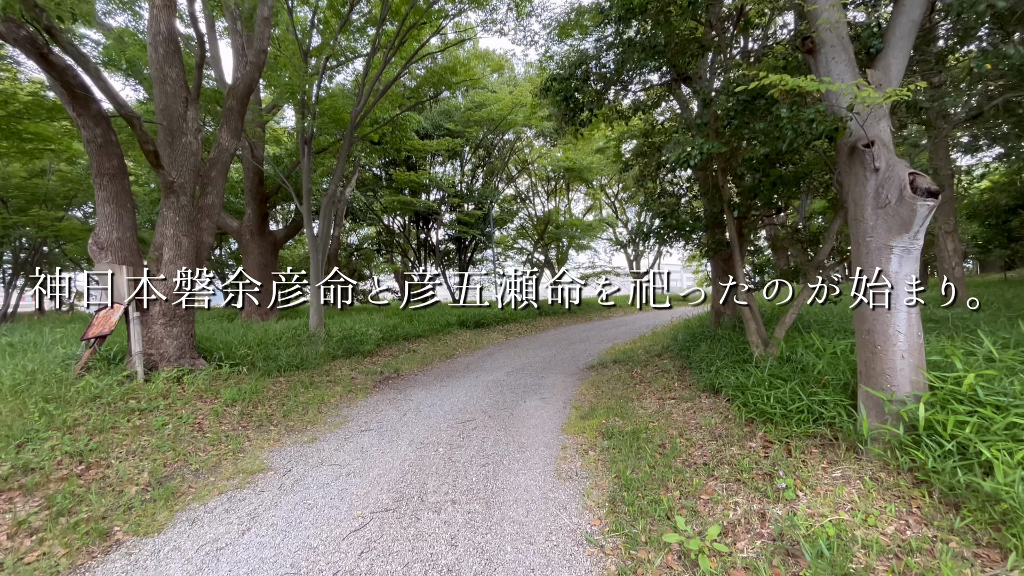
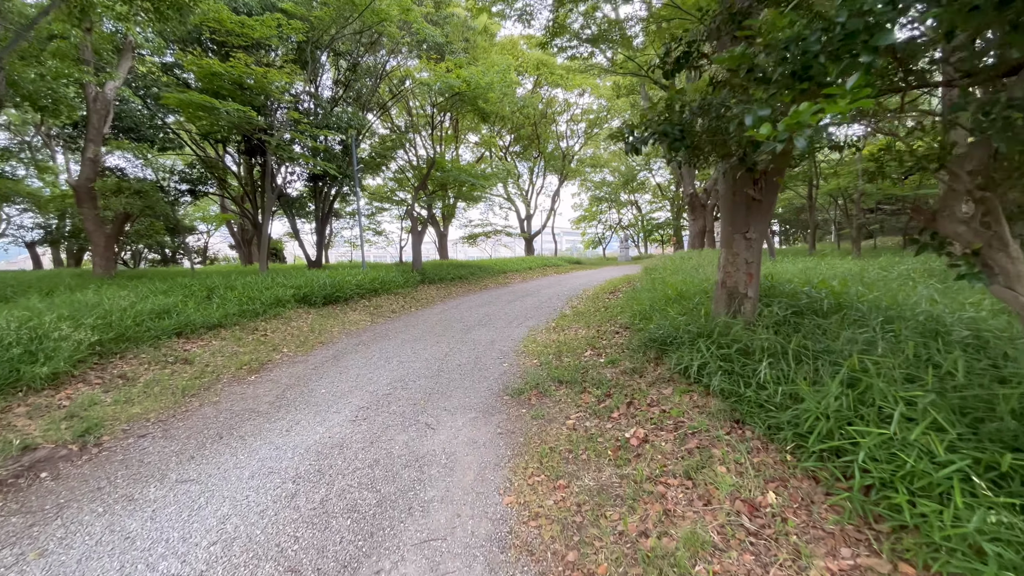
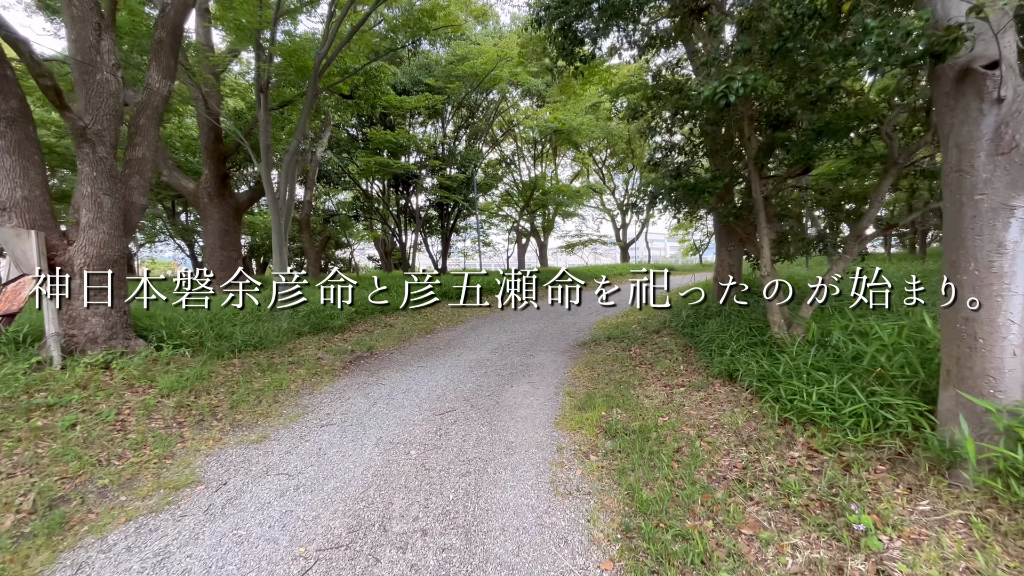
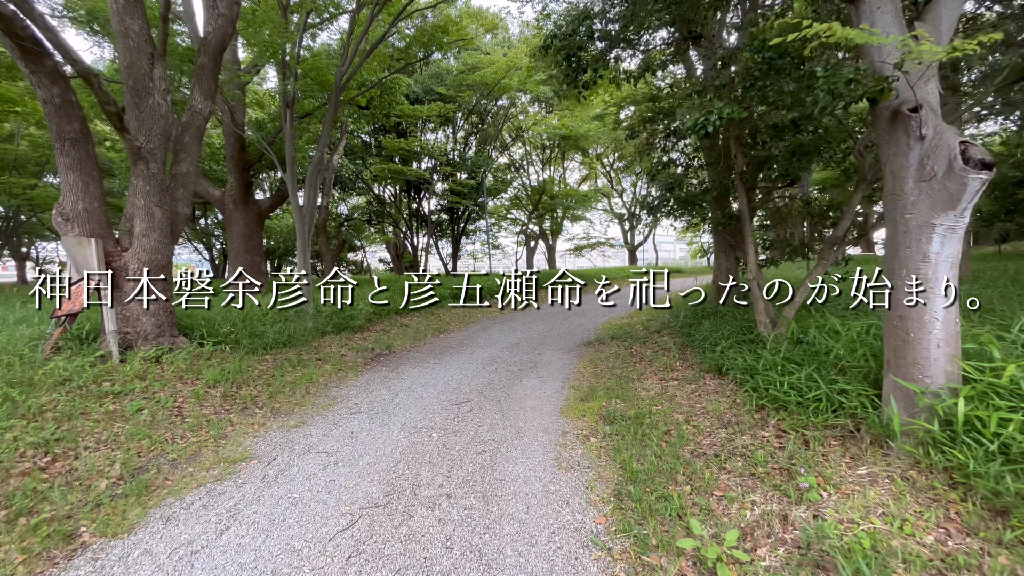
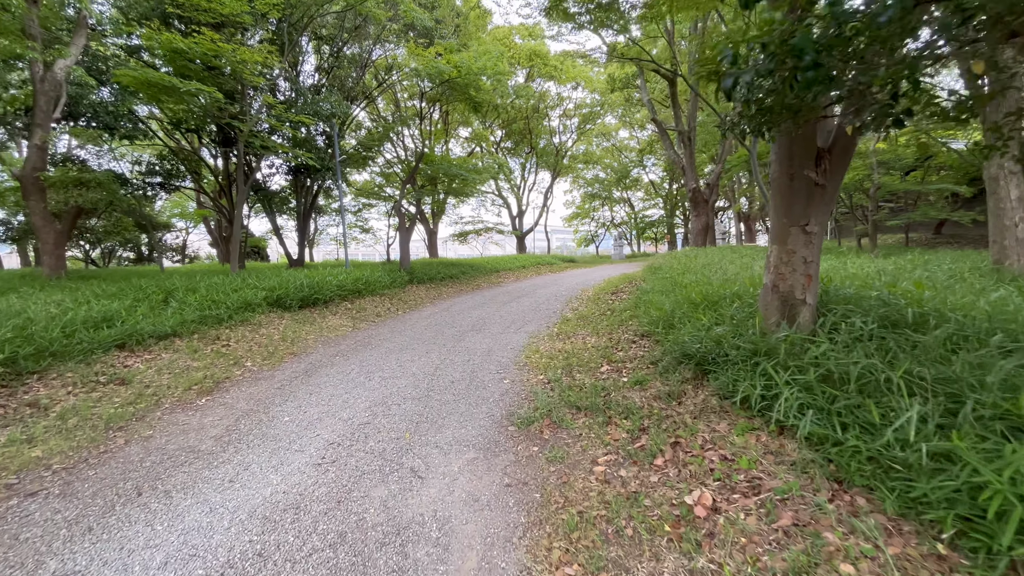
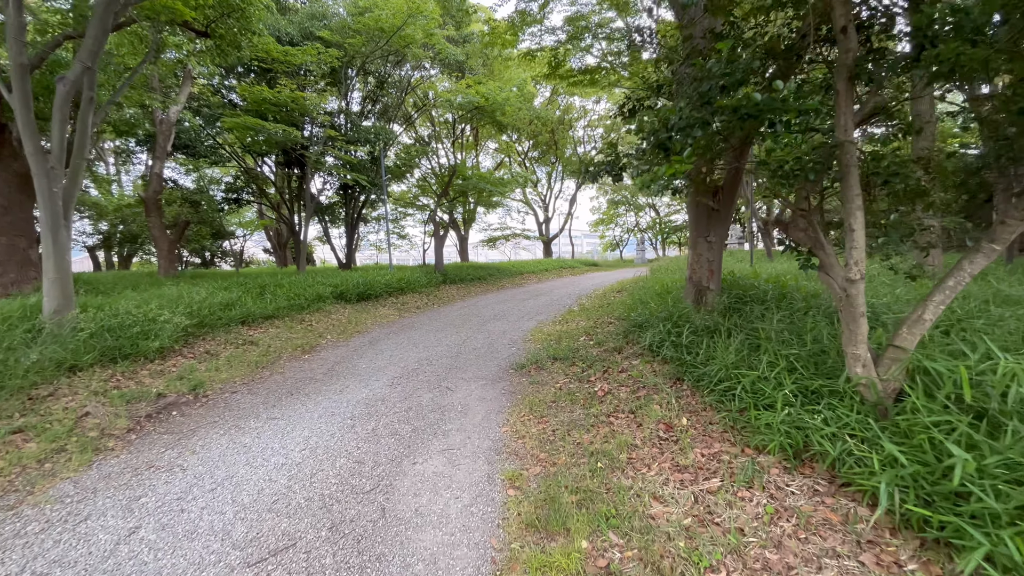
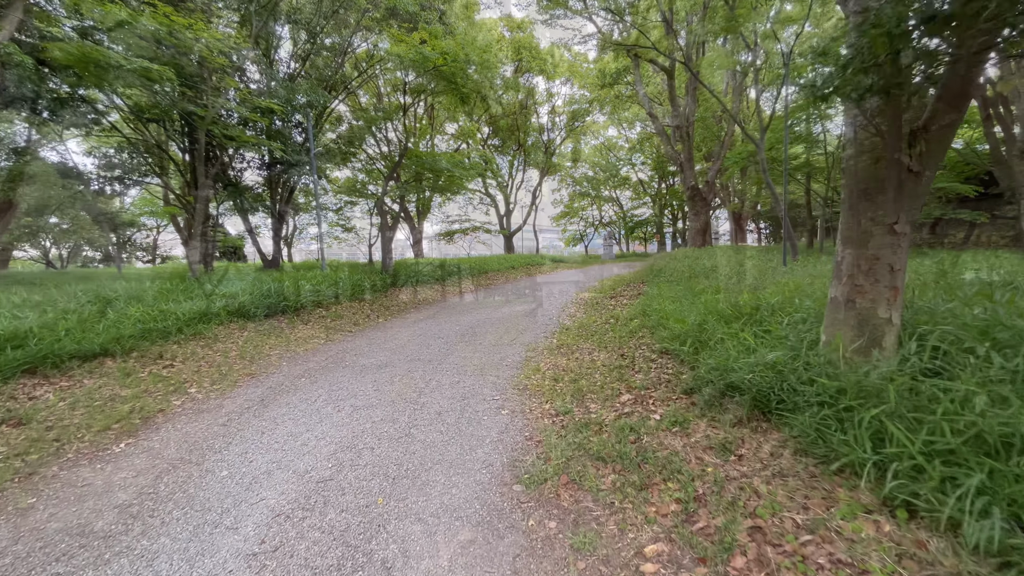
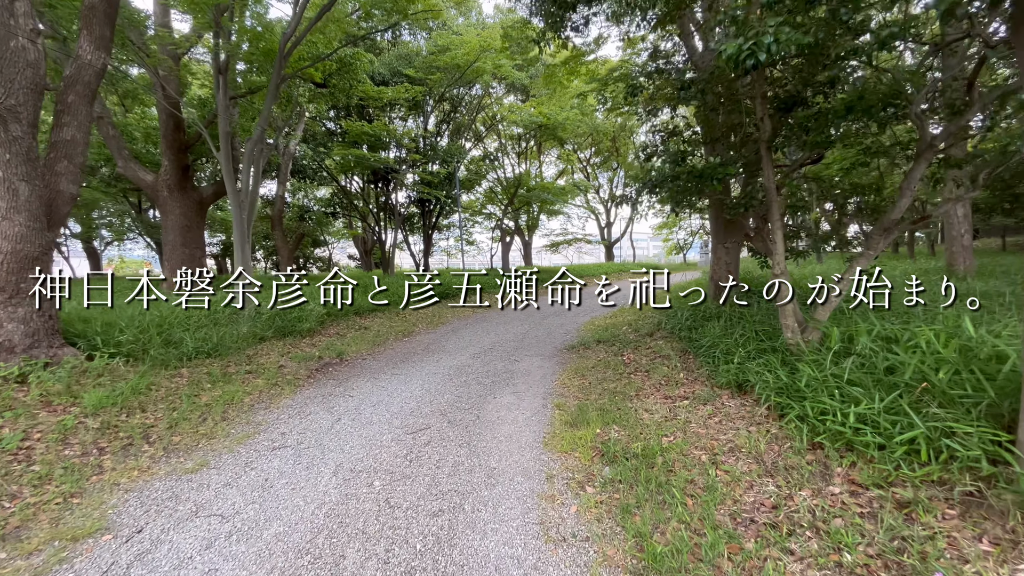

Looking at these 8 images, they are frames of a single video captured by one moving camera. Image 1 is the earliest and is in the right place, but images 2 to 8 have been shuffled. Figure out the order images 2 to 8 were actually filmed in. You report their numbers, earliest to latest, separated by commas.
4, 3, 8, 6, 2, 5, 7
